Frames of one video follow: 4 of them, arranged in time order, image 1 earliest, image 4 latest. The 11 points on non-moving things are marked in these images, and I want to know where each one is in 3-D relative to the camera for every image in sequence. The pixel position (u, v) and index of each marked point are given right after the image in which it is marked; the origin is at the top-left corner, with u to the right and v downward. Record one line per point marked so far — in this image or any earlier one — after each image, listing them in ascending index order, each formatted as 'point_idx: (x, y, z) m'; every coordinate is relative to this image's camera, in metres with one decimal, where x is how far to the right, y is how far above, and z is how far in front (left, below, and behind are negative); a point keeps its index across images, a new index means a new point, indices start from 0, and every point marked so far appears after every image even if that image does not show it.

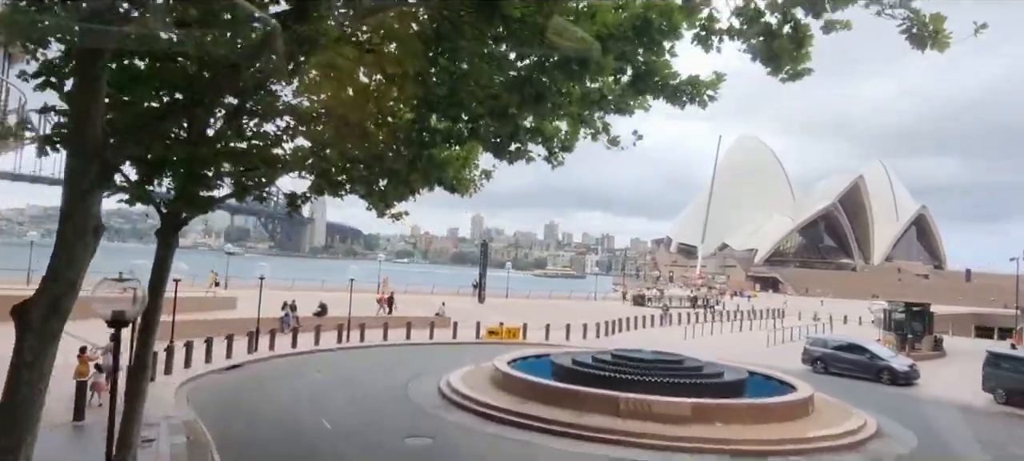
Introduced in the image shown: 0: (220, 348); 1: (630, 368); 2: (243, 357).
0: (-7.8, -3.1, +19.7) m
1: (+2.5, -2.9, +15.3) m
2: (-6.8, -3.2, +18.6) m
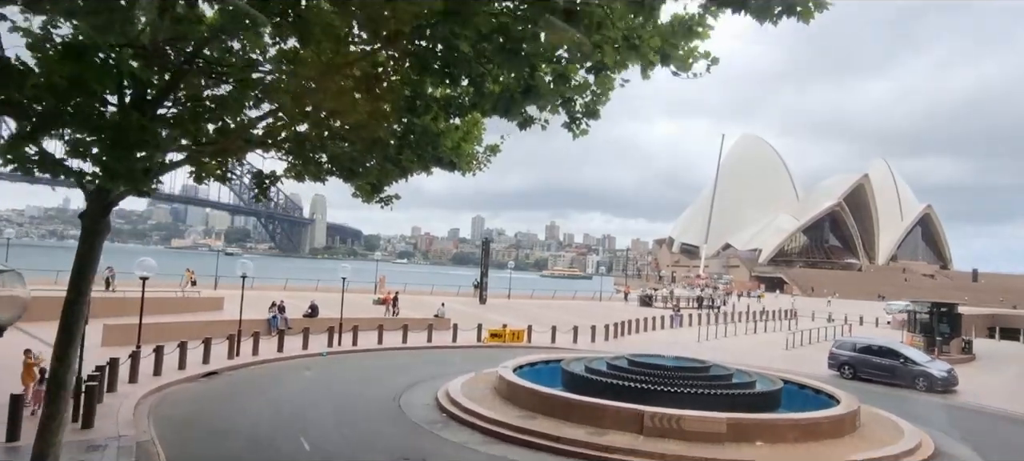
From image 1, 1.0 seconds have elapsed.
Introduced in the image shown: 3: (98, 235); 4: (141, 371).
0: (-7.7, -3.0, +18.1) m
1: (+2.6, -2.7, +13.6) m
2: (-6.7, -3.0, +17.0) m
3: (-4.3, -0.1, +7.6) m
4: (-7.5, -2.9, +15.0) m
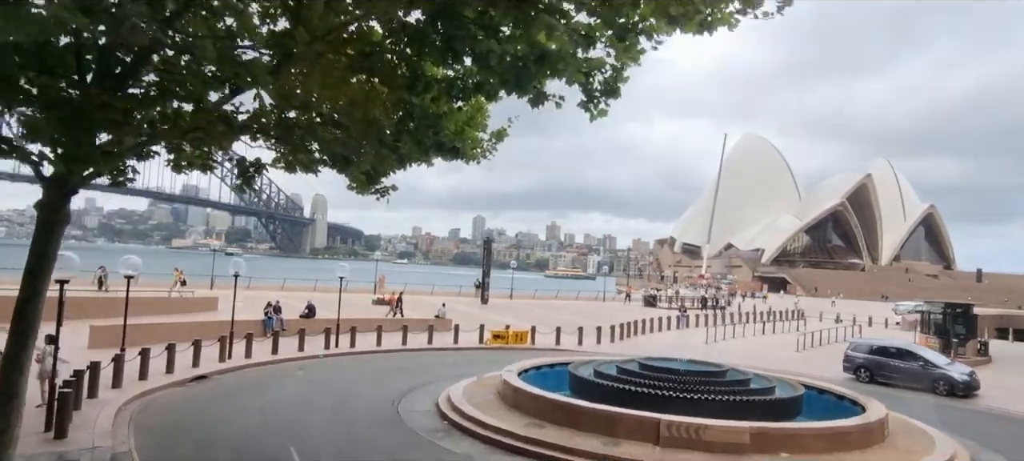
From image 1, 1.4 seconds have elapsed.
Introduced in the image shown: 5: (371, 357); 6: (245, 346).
0: (-7.6, -2.9, +17.4) m
1: (+2.7, -2.6, +12.9) m
2: (-6.6, -3.0, +16.2) m
3: (-4.2, 0.0, +6.8) m
4: (-7.4, -2.8, +14.2) m
5: (-3.7, -3.4, +19.7) m
6: (-6.9, -3.0, +19.2) m
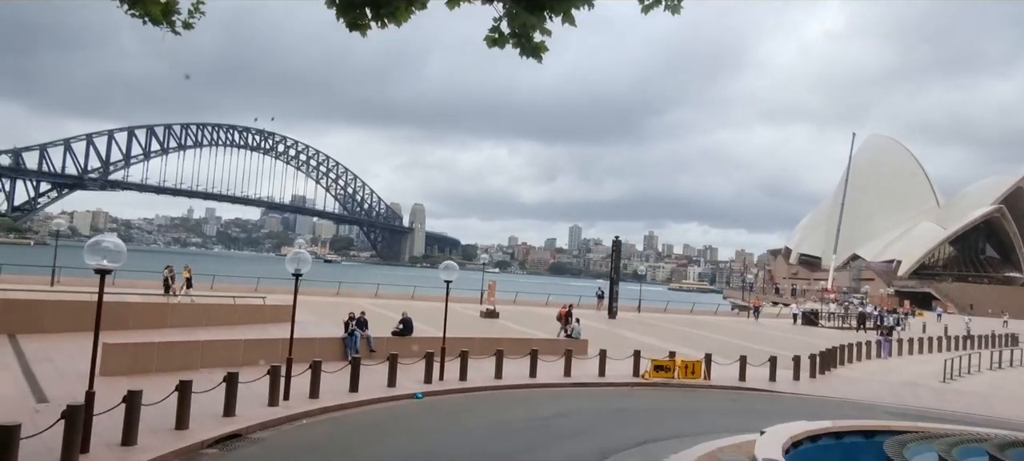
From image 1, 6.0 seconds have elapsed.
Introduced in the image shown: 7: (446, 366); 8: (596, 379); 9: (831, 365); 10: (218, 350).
0: (-4.5, -2.5, +11.8) m
1: (+5.1, -2.3, +6.0) m
2: (-3.6, -2.6, +10.5) m
3: (-2.5, +0.5, +0.9) m
4: (-4.7, -2.4, +8.6) m
5: (-0.4, -3.0, +13.6) m
6: (-3.6, -2.6, +13.5) m
7: (-1.4, -2.9, +16.1) m
8: (+1.8, -3.2, +16.0) m
9: (+8.7, -3.6, +20.1) m
10: (-5.7, -2.3, +14.5) m
